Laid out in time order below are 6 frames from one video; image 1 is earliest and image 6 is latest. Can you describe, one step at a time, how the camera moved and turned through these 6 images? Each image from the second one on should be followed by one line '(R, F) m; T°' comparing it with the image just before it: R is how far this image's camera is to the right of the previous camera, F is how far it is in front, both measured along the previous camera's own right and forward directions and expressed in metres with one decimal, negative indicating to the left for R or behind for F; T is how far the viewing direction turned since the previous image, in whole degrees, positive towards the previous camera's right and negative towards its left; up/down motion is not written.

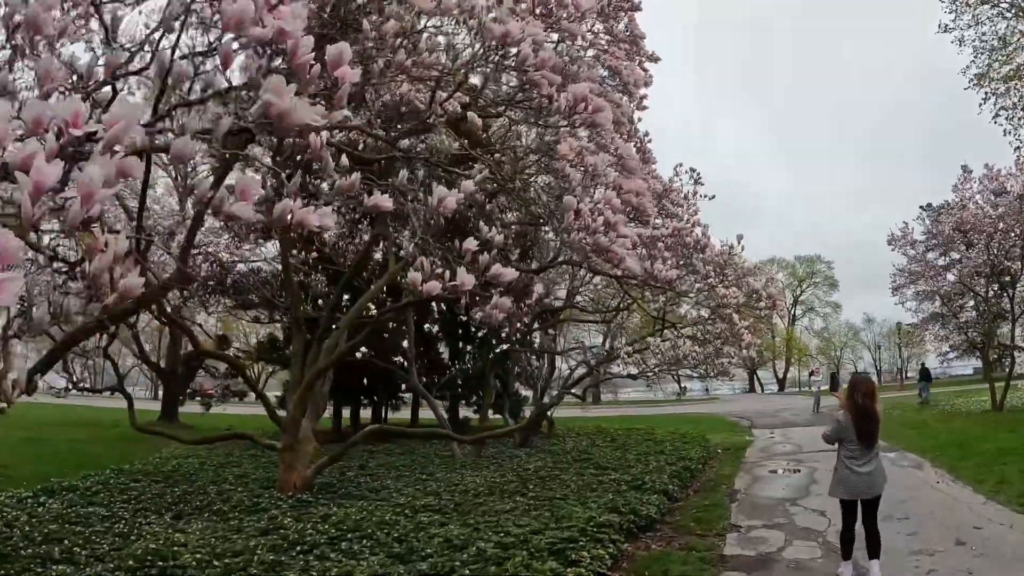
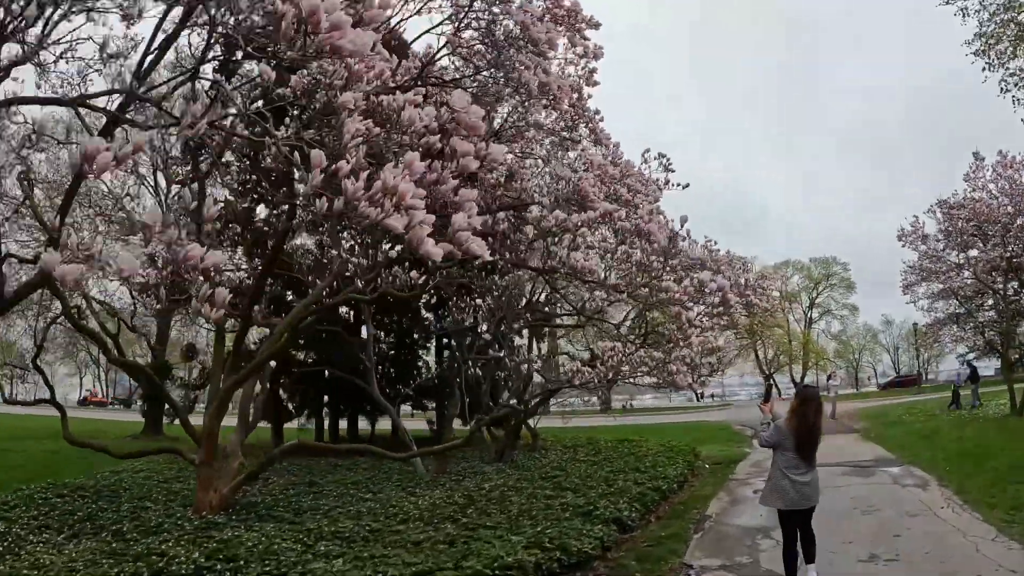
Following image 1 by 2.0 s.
(+0.8, +1.1) m; -1°
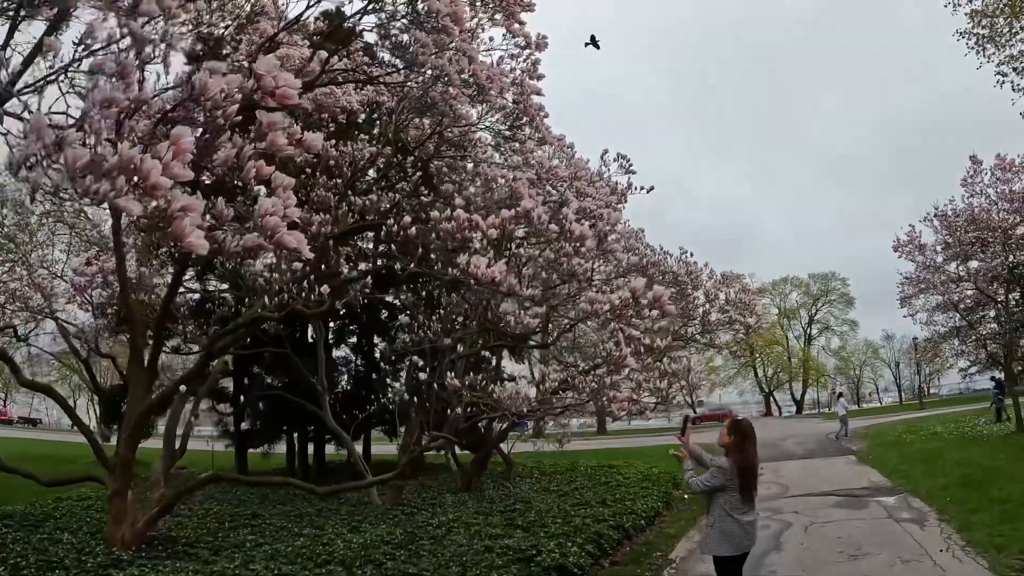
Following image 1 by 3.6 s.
(+0.6, +0.9) m; 0°
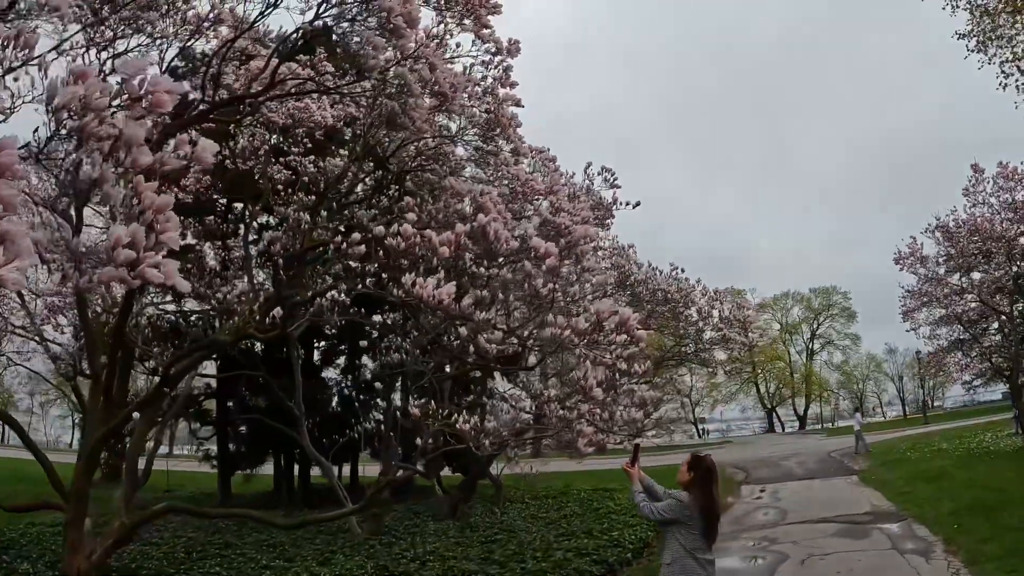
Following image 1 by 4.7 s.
(+0.3, +0.4) m; 0°
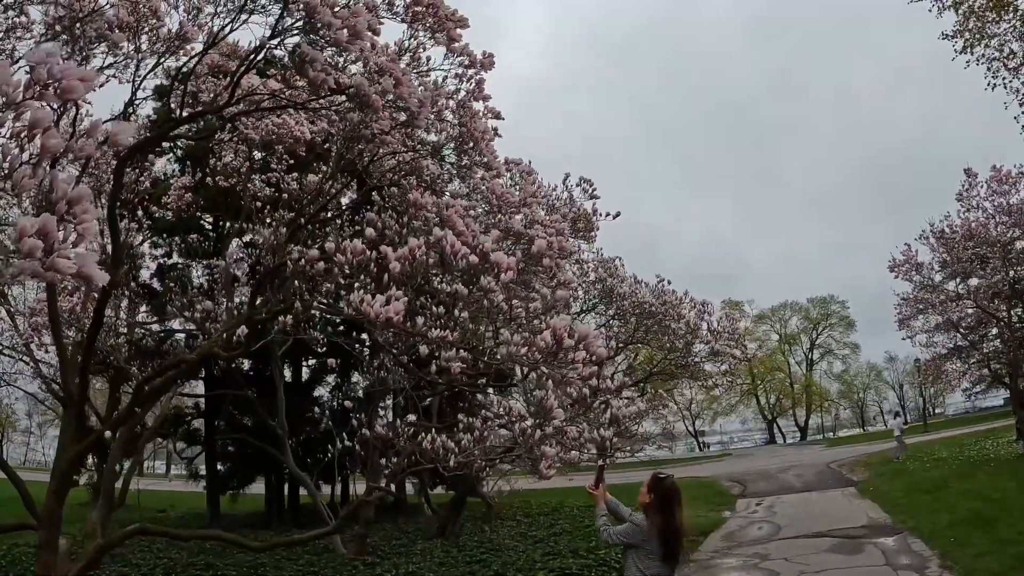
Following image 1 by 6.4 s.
(+0.2, +0.2) m; 0°
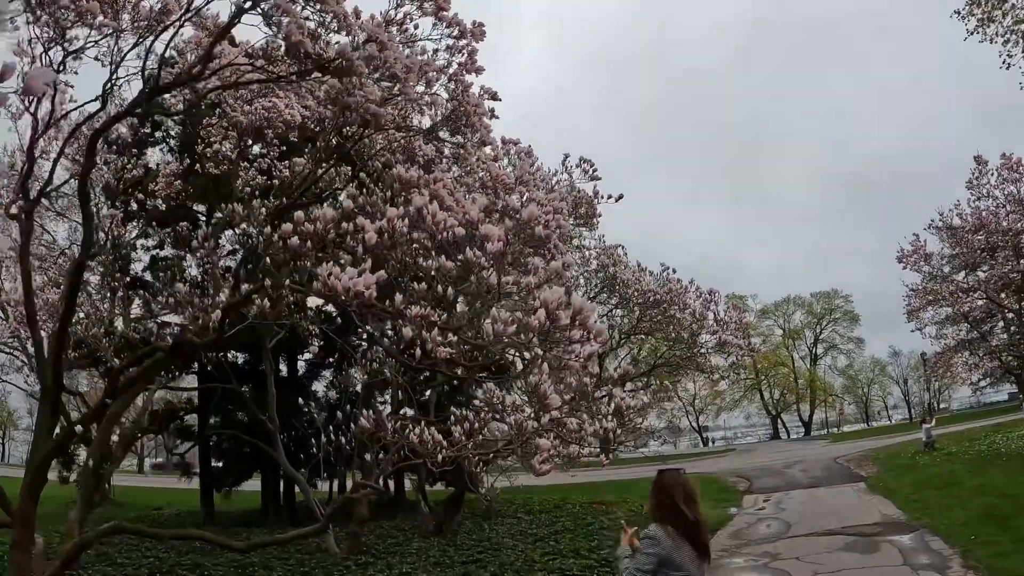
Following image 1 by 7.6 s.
(+0.1, +0.4) m; 0°
